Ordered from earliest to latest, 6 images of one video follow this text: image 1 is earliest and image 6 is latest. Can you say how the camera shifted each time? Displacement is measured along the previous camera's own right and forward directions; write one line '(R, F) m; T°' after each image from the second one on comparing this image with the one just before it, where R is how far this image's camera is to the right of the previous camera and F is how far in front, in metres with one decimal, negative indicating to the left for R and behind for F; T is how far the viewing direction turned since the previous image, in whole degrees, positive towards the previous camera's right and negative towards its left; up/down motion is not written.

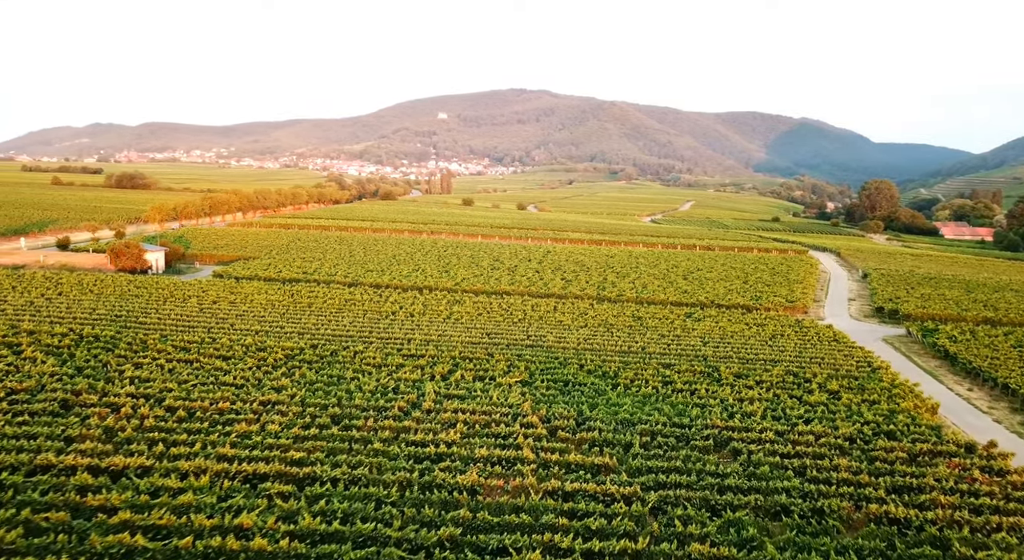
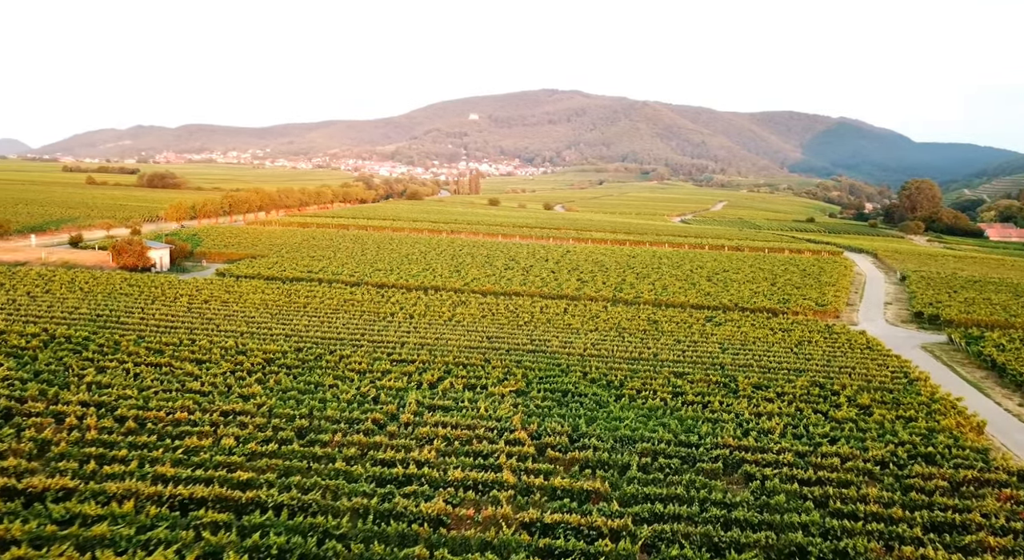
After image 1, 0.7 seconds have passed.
(+1.4, +2.4) m; -3°
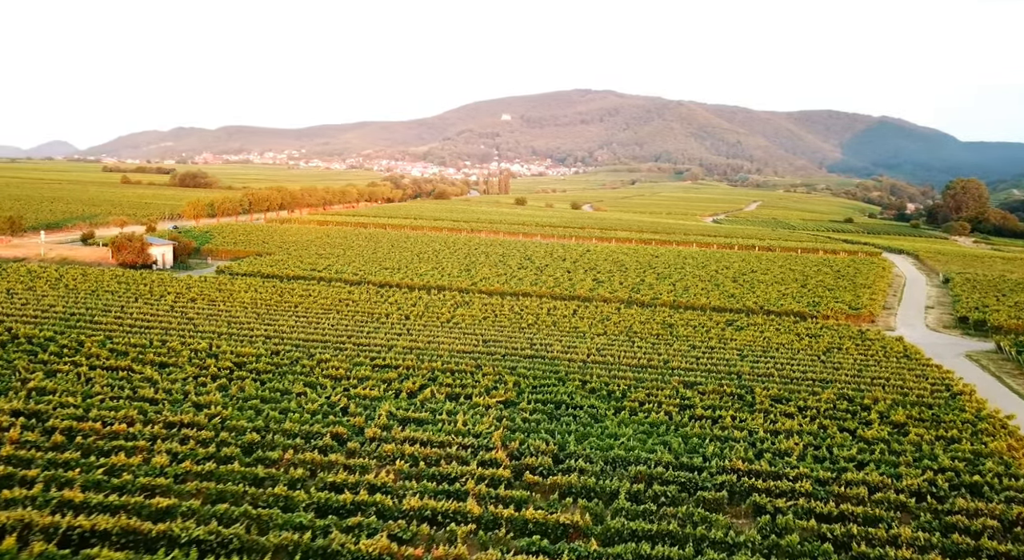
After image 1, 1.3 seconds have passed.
(+1.6, +2.6) m; -3°
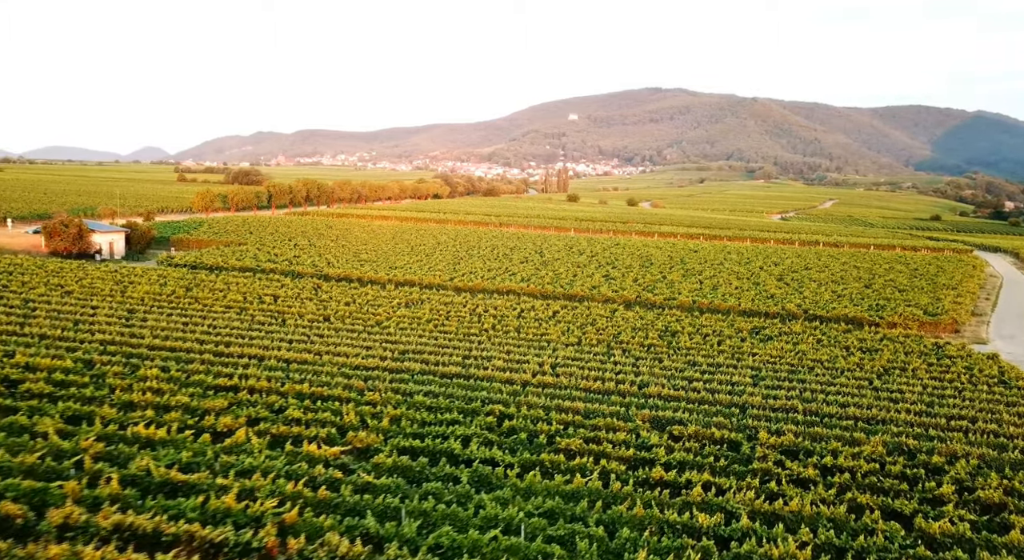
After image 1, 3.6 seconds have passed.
(+5.0, +8.7) m; -6°
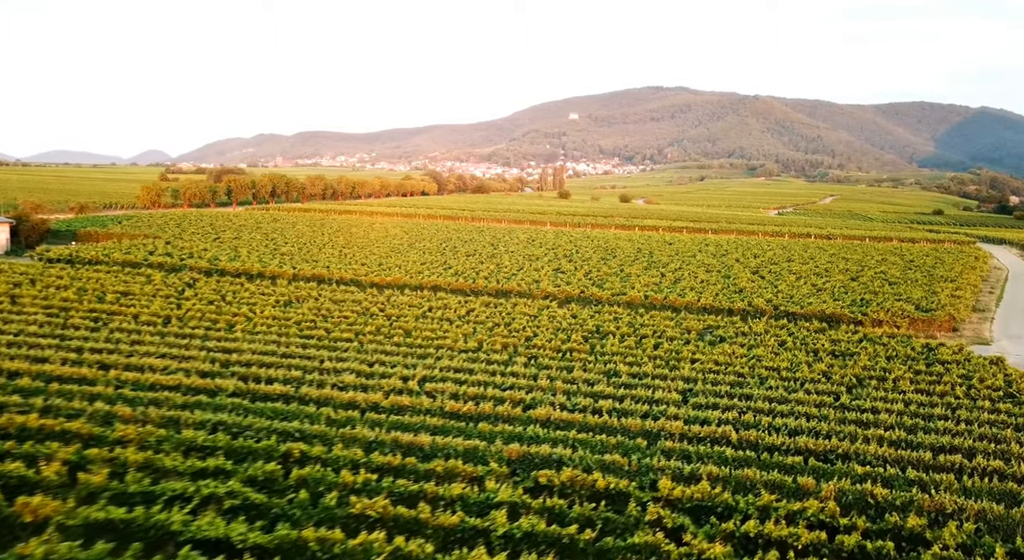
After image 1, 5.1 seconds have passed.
(+4.1, +5.6) m; 0°
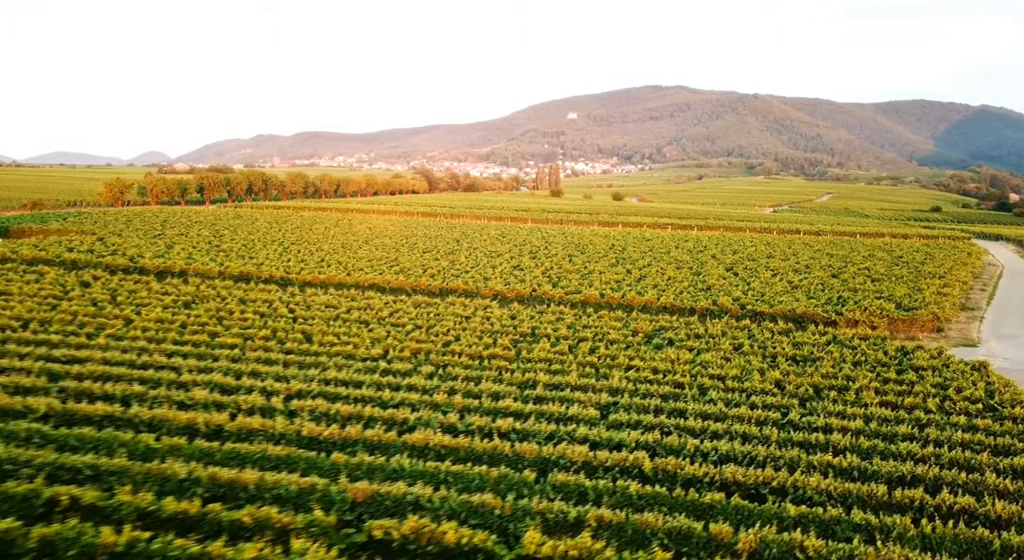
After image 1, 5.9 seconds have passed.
(+2.7, +2.9) m; 0°
